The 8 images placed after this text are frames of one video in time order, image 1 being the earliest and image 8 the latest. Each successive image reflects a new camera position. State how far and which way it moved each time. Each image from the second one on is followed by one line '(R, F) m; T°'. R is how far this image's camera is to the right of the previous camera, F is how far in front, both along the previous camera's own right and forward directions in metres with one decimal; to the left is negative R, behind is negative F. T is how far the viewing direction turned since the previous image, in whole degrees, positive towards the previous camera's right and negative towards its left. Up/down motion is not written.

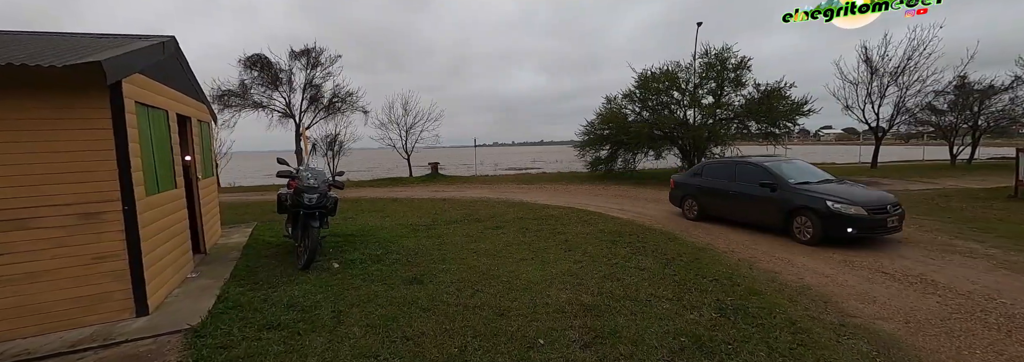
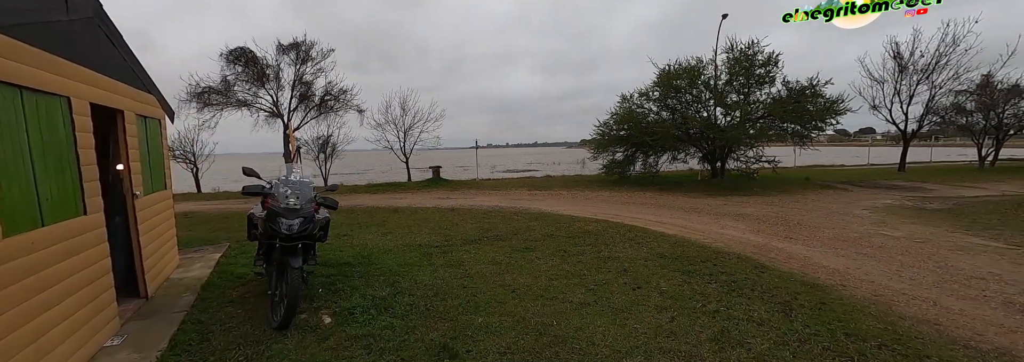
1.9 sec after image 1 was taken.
(-0.6, +1.3) m; +1°
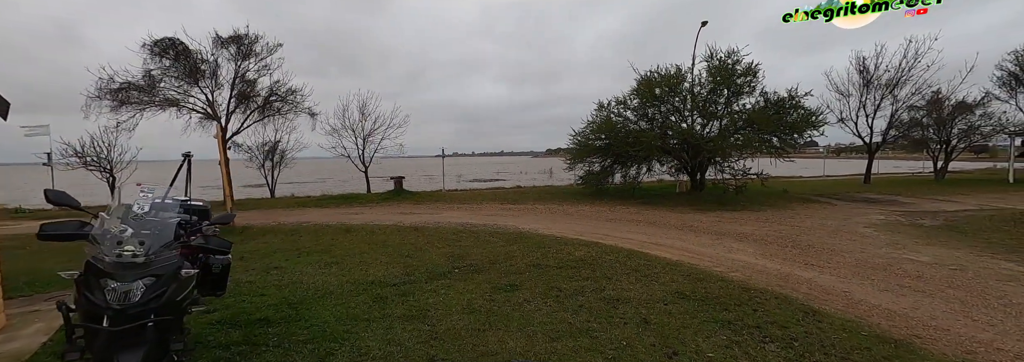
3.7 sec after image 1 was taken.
(-0.2, +1.2) m; +5°
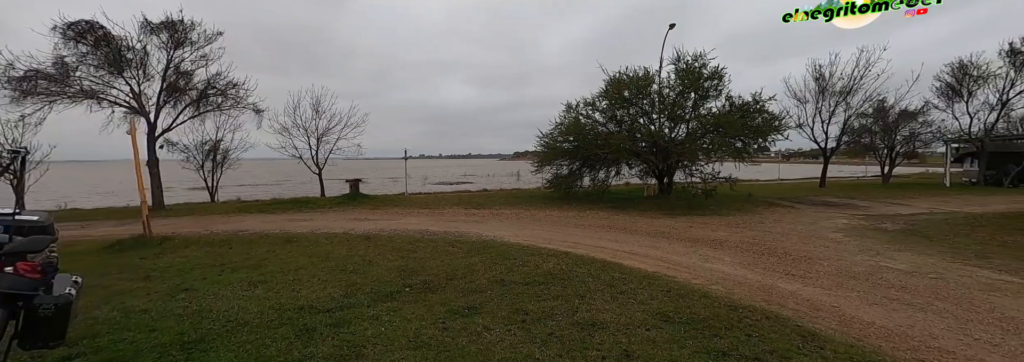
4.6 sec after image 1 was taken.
(+0.1, +0.7) m; +5°
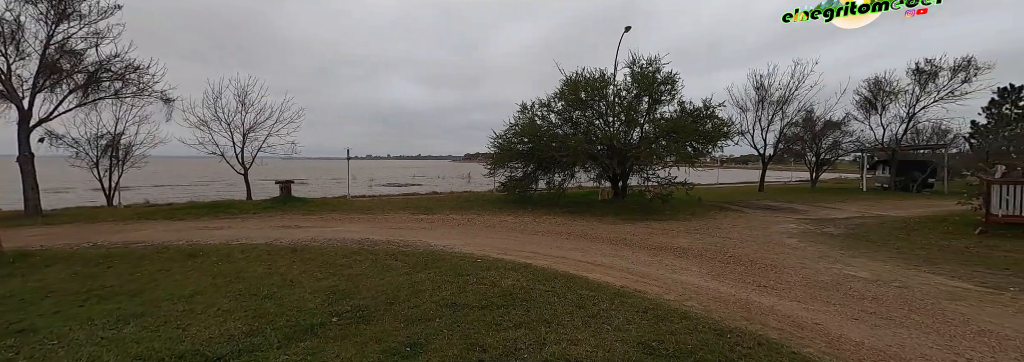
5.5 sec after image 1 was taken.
(0.0, +0.8) m; +7°
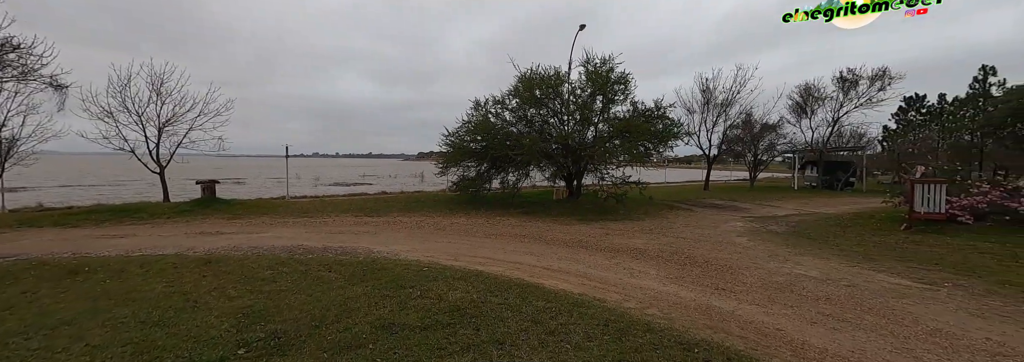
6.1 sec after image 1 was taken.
(+0.1, +0.5) m; +7°
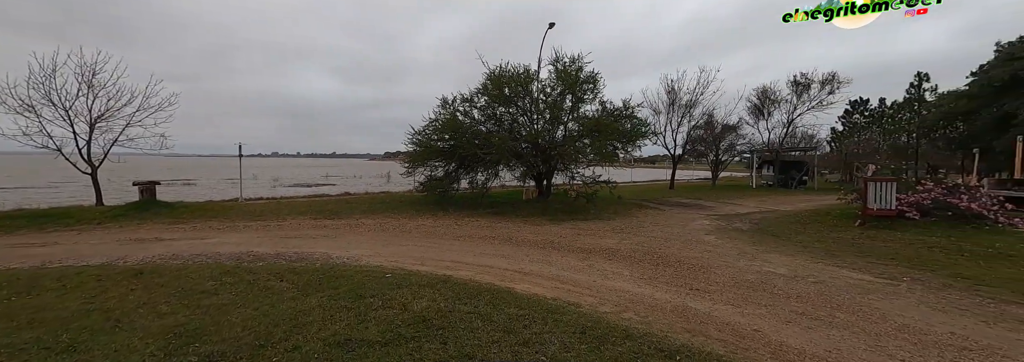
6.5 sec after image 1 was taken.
(0.0, +0.3) m; +5°
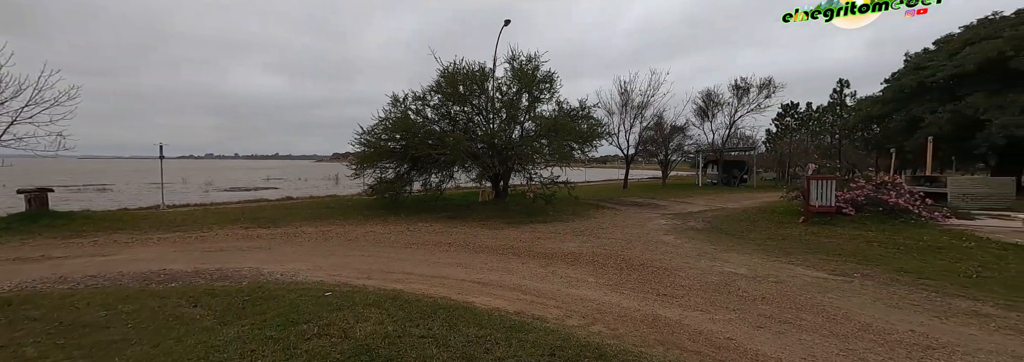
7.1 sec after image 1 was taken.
(0.0, +0.4) m; +7°
